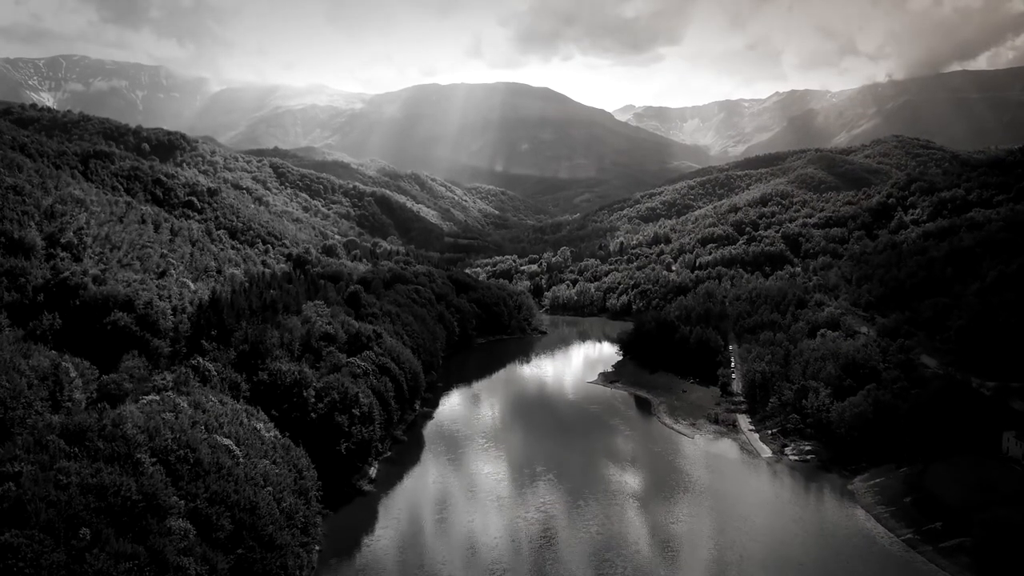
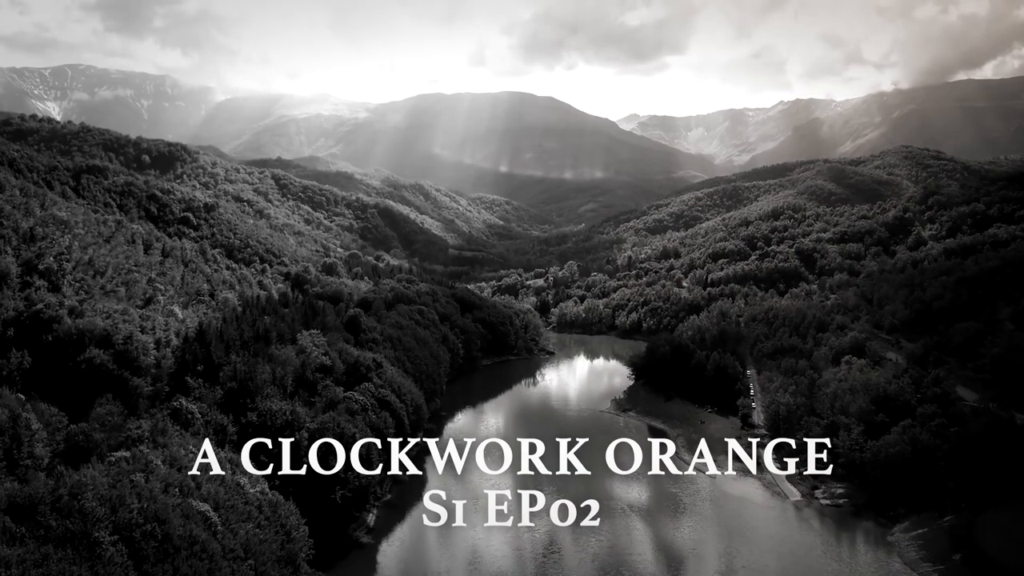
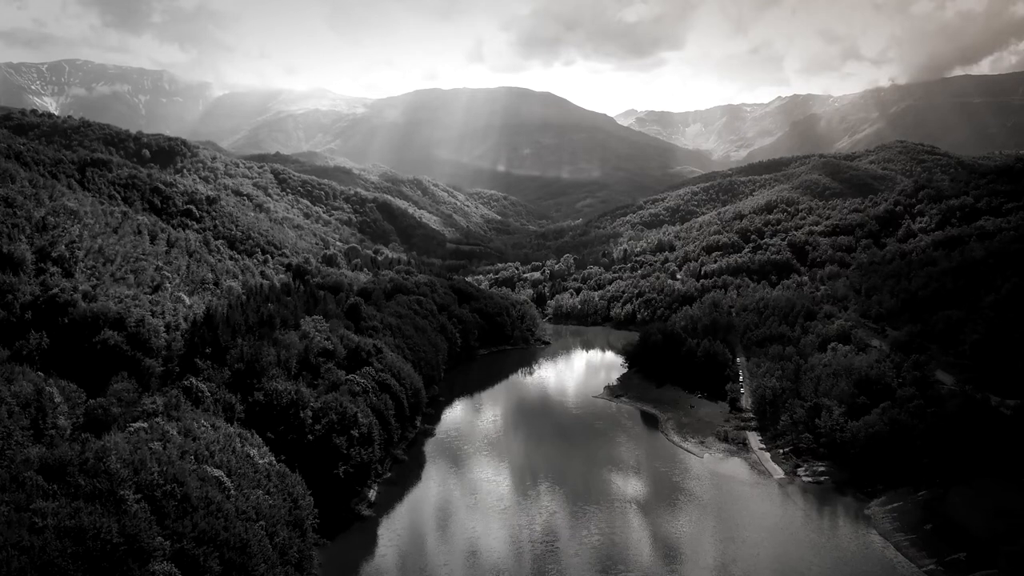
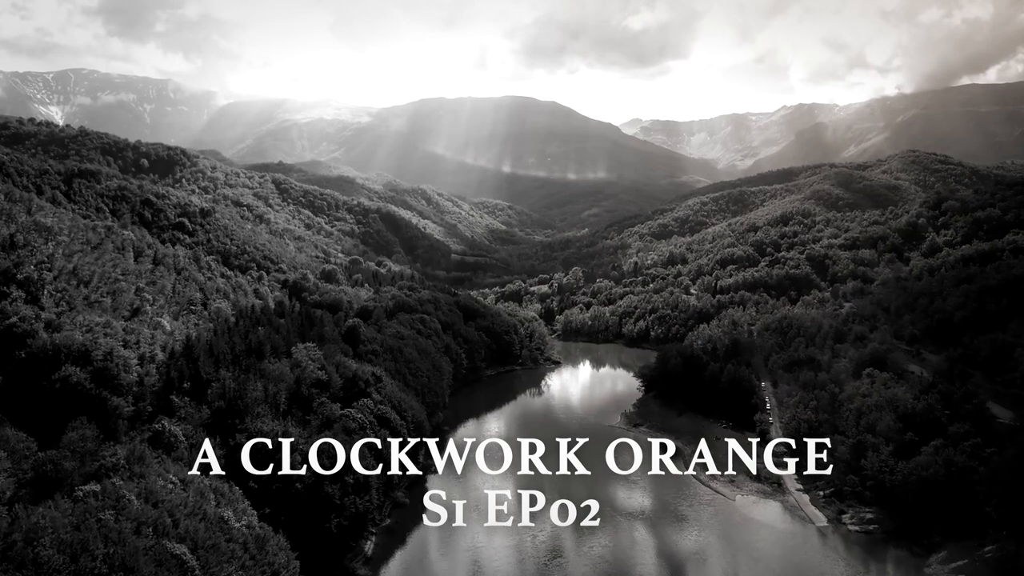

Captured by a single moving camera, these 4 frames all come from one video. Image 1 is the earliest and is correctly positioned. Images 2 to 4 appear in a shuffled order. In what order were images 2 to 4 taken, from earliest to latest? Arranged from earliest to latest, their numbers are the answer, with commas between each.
3, 2, 4
